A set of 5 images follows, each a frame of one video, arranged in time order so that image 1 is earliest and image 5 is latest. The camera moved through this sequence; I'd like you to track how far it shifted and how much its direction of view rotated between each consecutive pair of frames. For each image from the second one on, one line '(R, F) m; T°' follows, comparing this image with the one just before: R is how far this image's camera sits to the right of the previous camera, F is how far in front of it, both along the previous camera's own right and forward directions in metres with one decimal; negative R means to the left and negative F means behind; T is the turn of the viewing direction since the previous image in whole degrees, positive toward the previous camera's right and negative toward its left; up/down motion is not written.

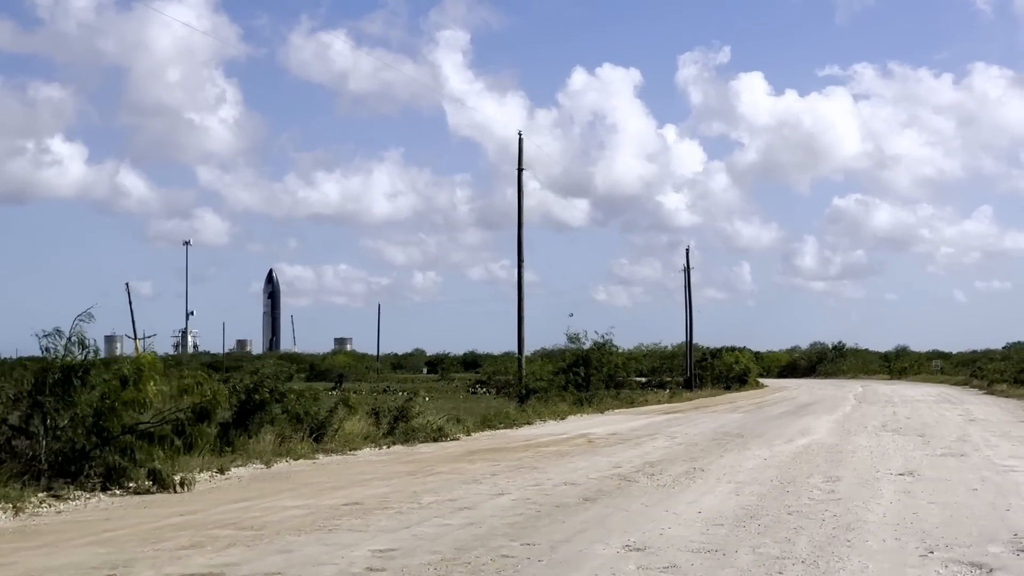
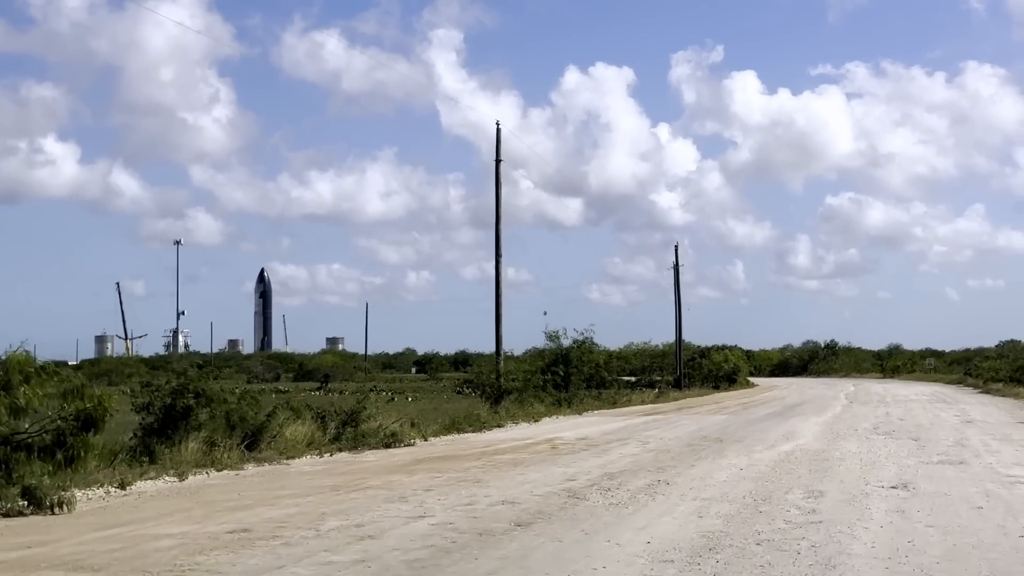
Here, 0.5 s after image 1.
(+0.5, +1.8) m; 0°
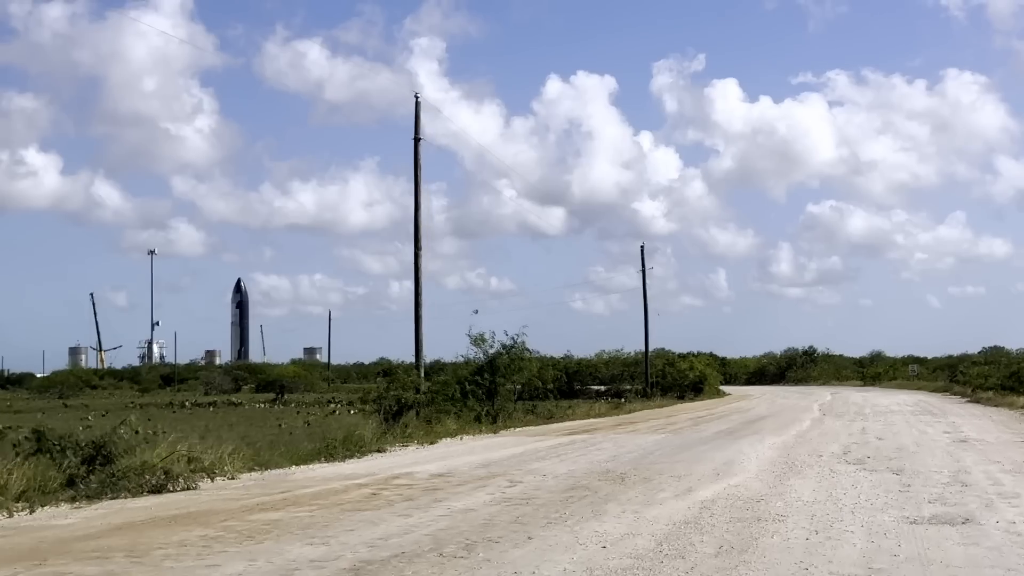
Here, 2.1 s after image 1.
(+1.7, +6.0) m; +1°
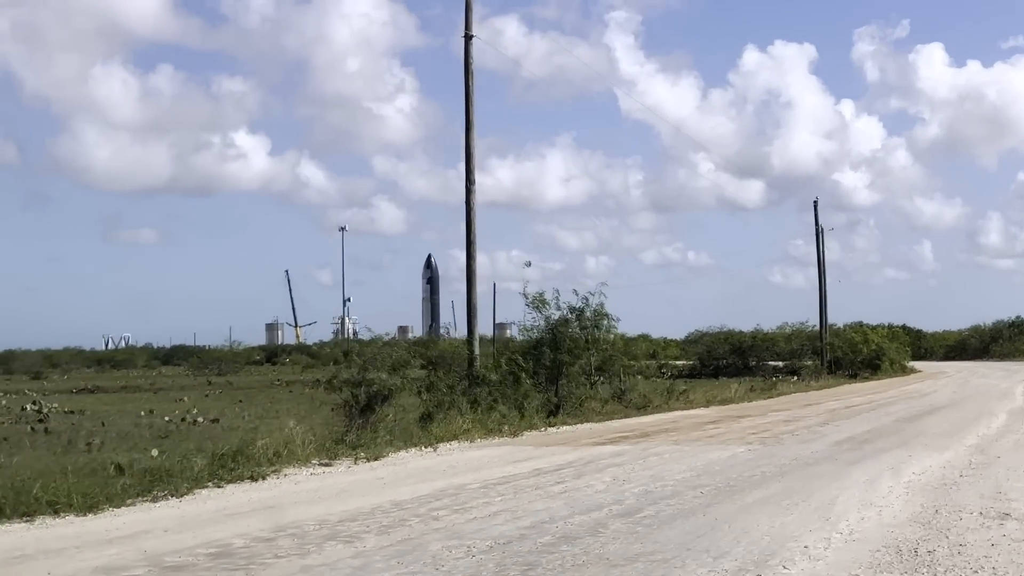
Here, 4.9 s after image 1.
(+2.3, +10.1) m; -8°
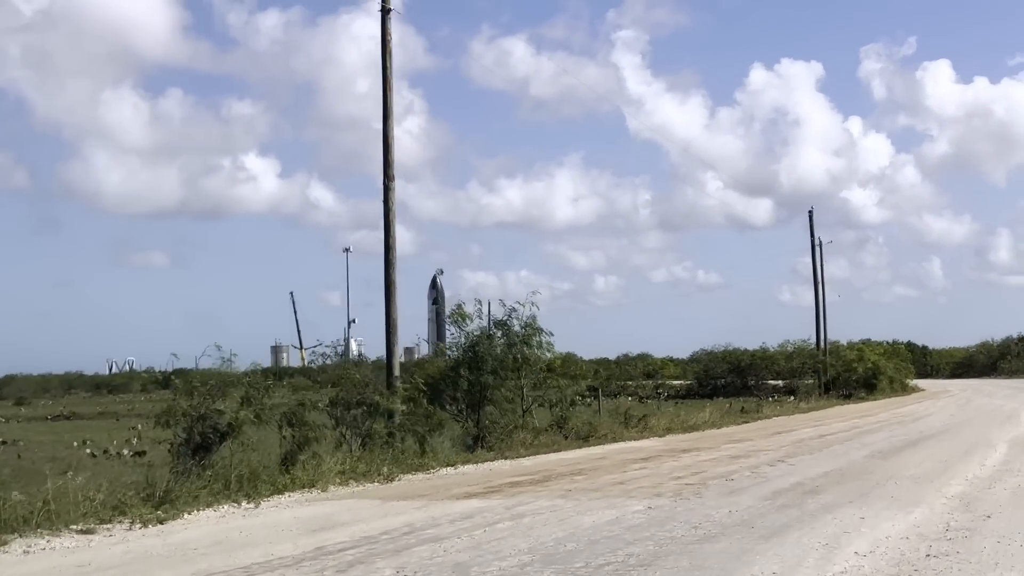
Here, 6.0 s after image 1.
(+1.5, +4.0) m; 0°
